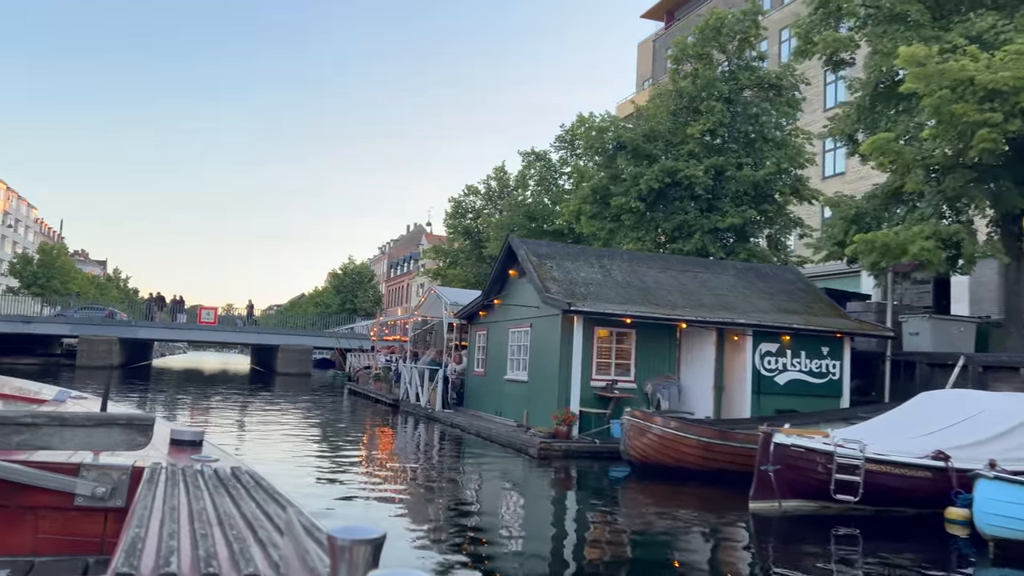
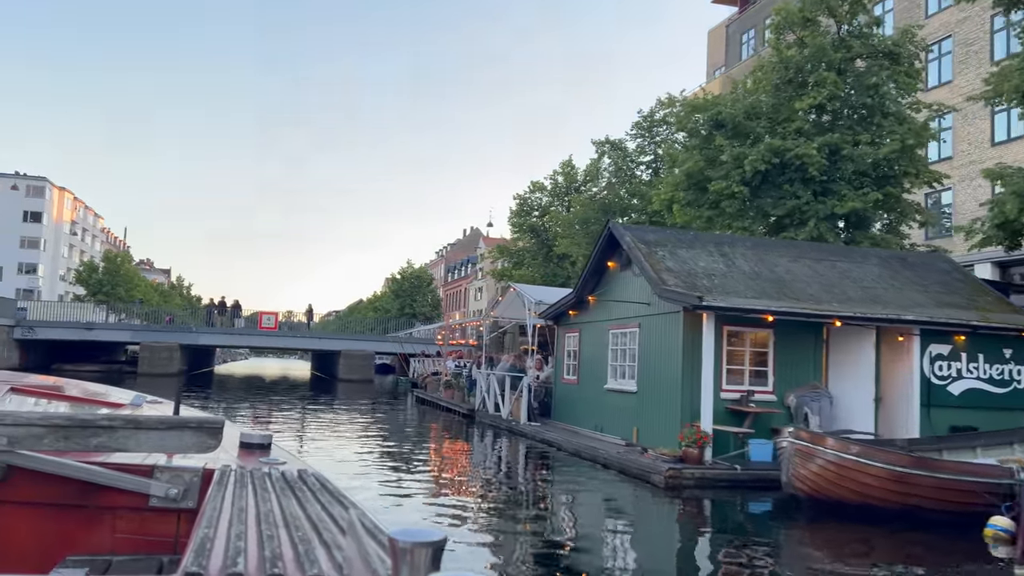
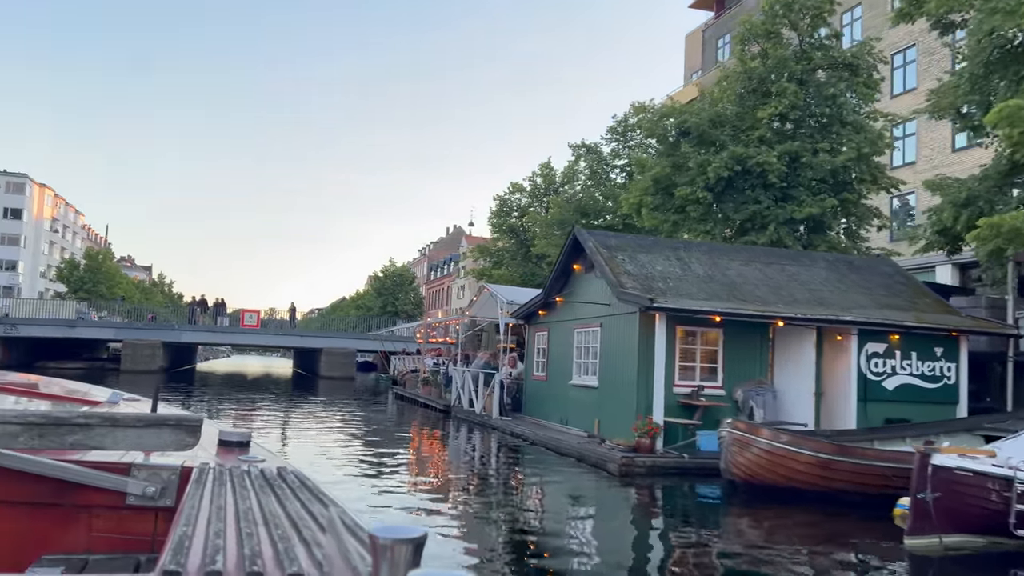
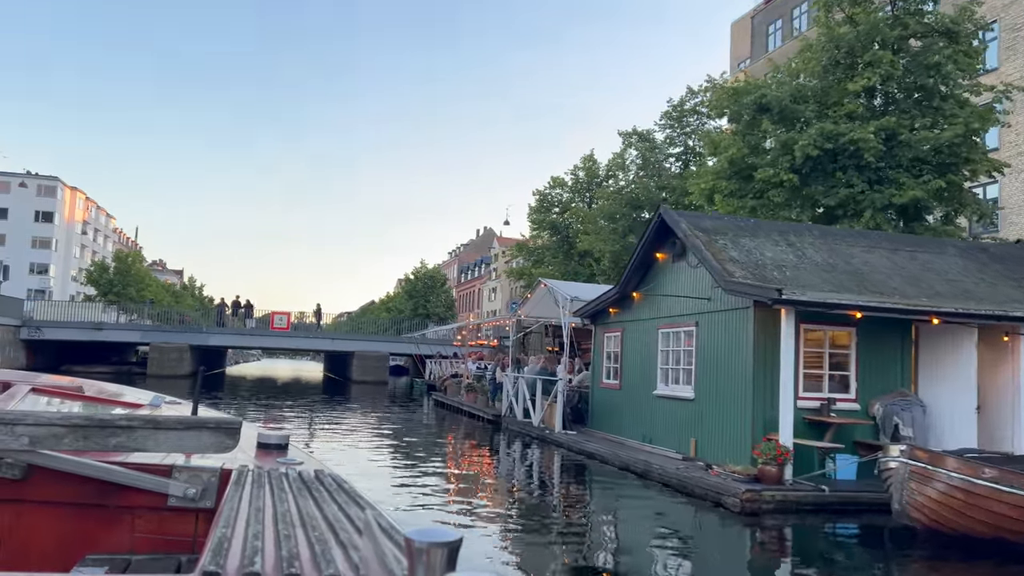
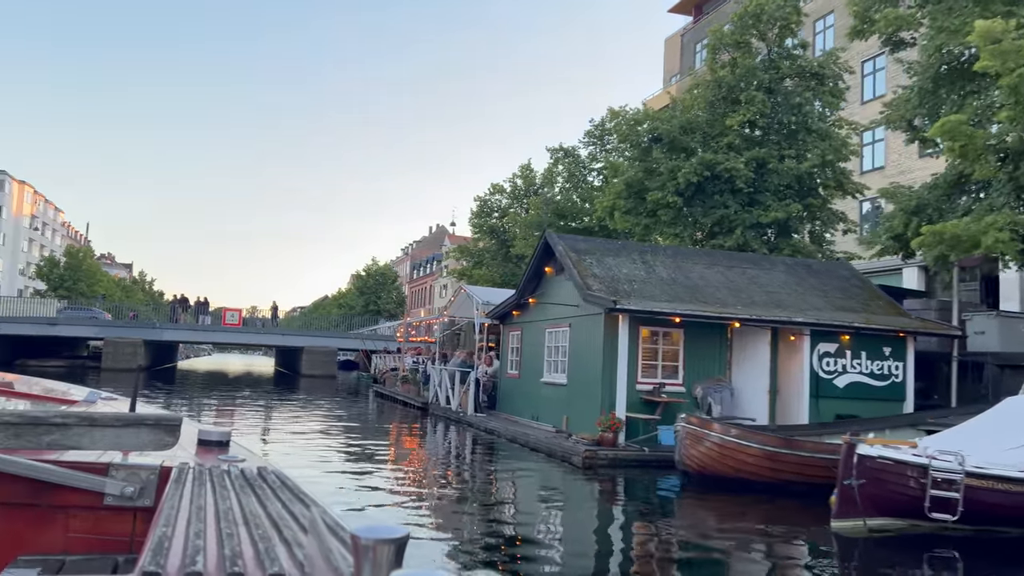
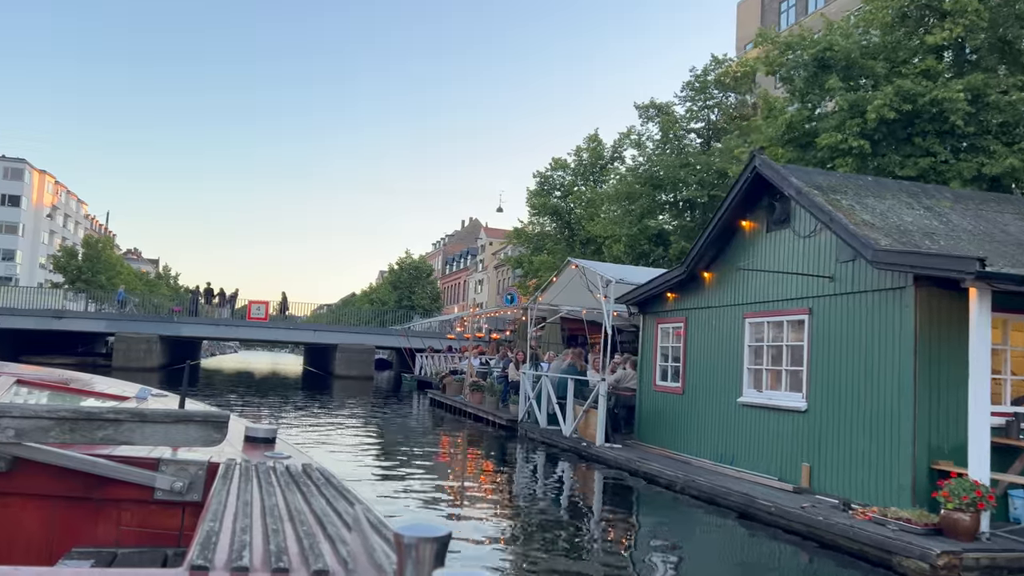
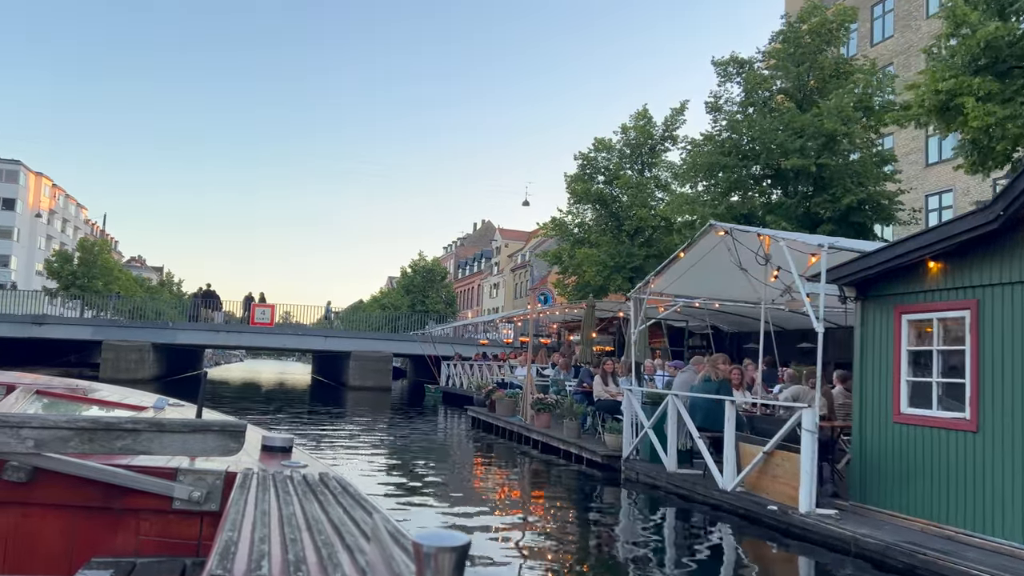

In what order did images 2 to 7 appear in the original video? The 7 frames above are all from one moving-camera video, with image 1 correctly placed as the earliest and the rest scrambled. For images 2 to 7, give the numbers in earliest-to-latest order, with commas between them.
5, 3, 2, 4, 6, 7
